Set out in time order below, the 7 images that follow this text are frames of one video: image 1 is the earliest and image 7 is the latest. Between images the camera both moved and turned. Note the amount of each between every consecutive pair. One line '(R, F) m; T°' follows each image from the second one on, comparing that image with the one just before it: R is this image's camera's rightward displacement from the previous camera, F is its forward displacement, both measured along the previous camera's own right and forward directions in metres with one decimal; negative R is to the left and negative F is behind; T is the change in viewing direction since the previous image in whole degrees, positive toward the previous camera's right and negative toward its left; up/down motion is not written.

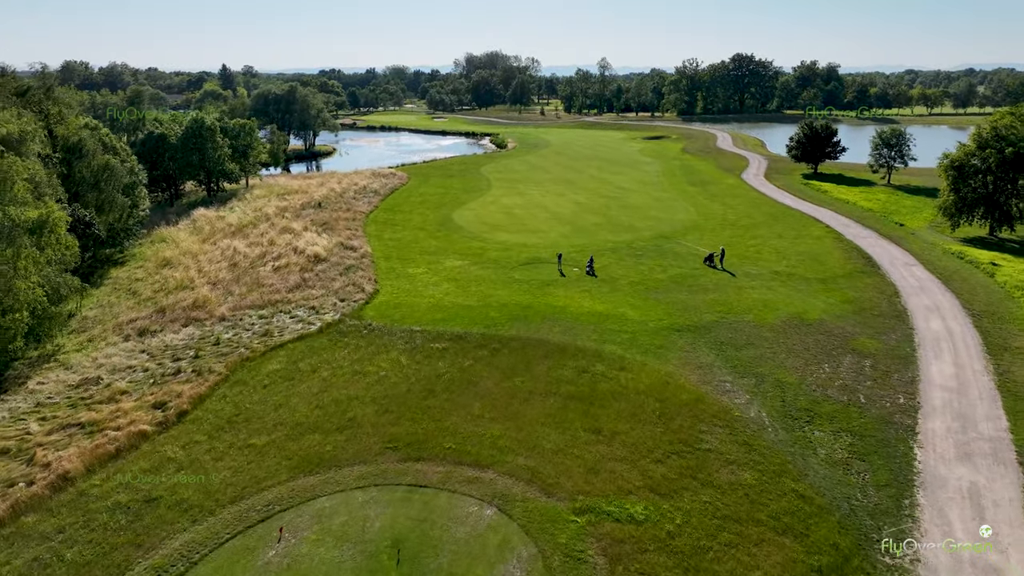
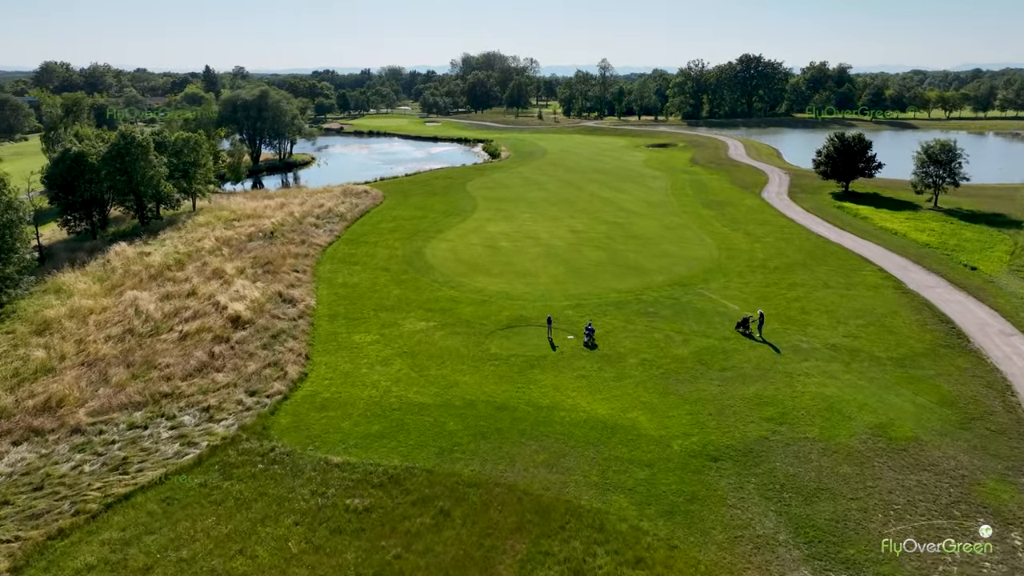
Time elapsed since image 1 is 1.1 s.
(+0.9, +7.3) m; 0°
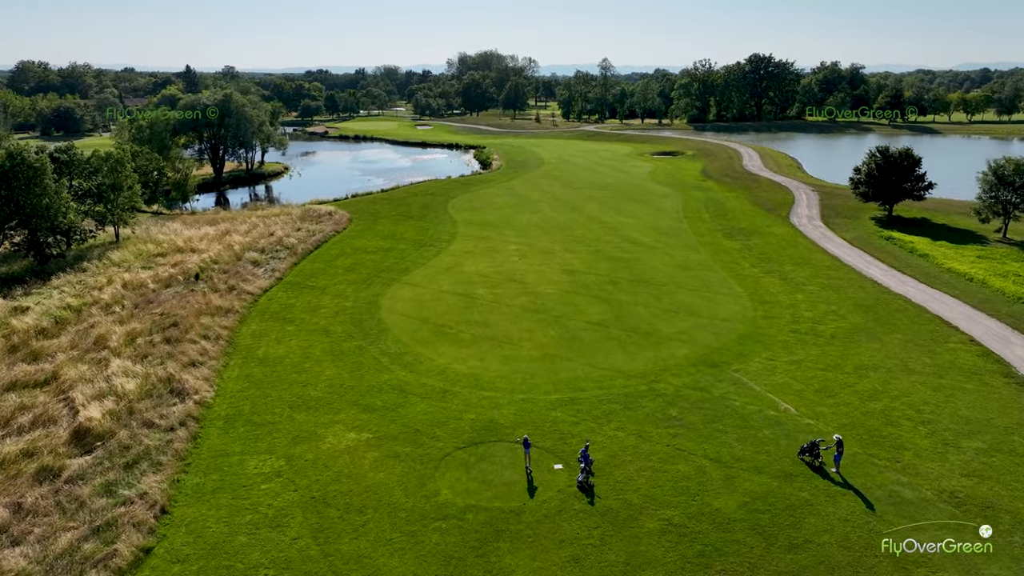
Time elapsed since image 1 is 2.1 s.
(+0.9, +7.7) m; 0°
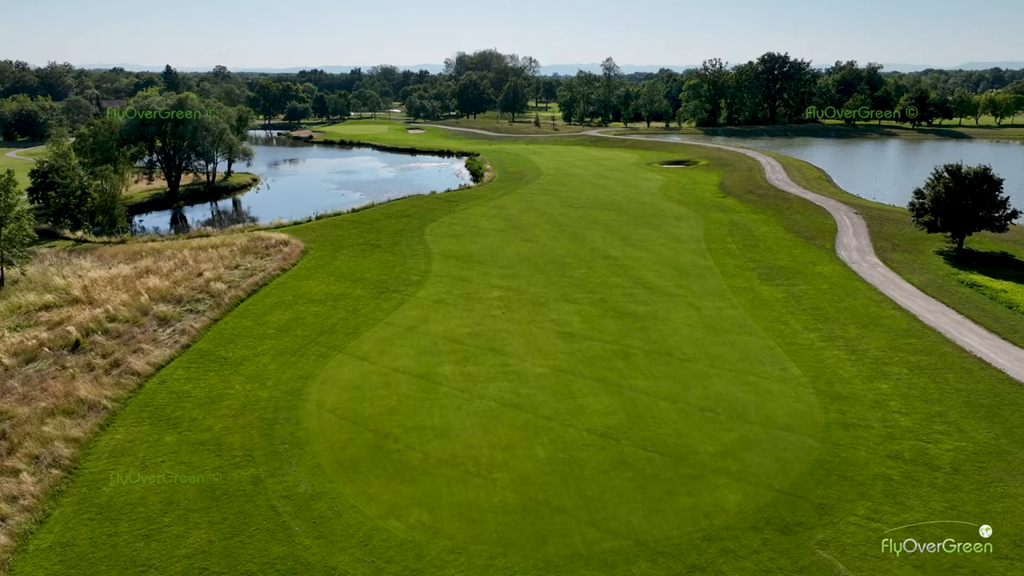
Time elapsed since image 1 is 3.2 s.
(+0.9, +8.1) m; 0°
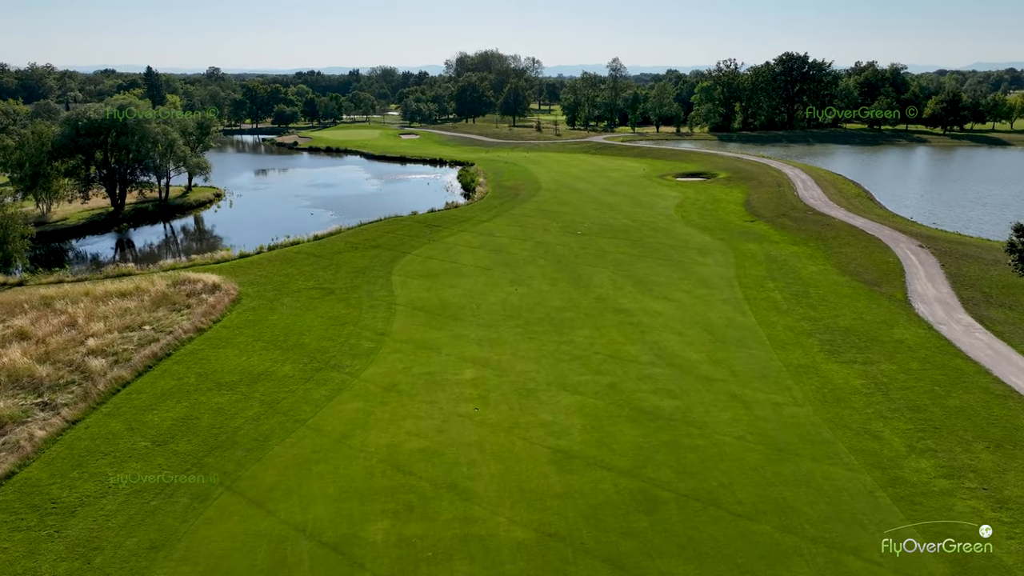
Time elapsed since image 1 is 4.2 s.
(+0.9, +8.3) m; 0°
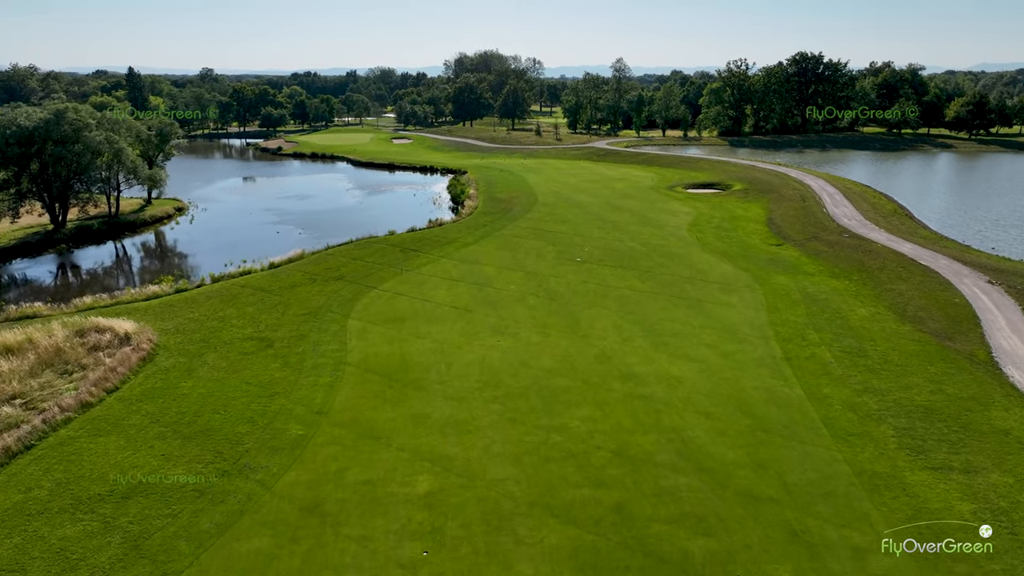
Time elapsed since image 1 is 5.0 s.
(+0.8, +6.5) m; 0°
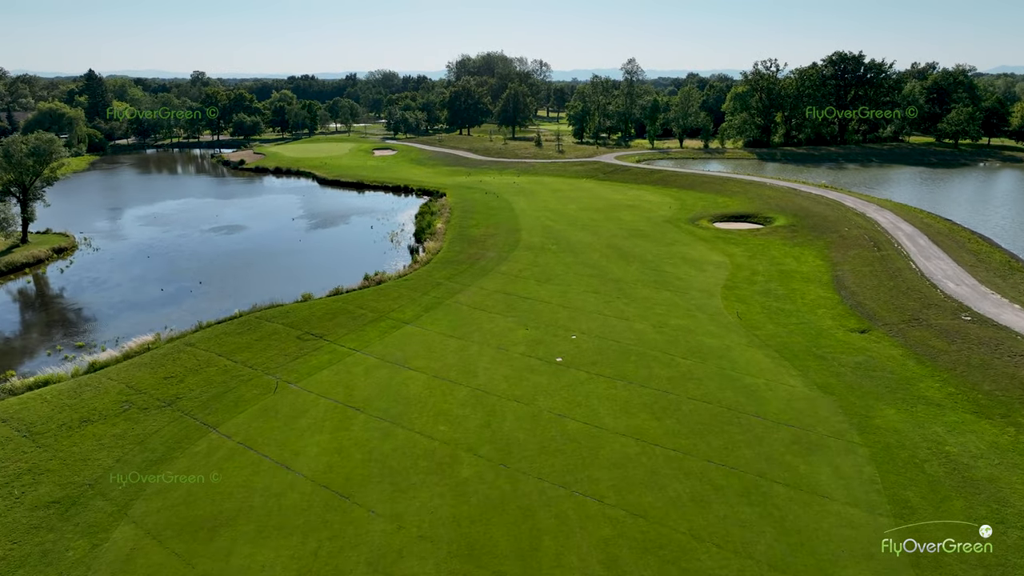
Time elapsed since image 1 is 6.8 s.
(+2.5, +13.8) m; -1°
